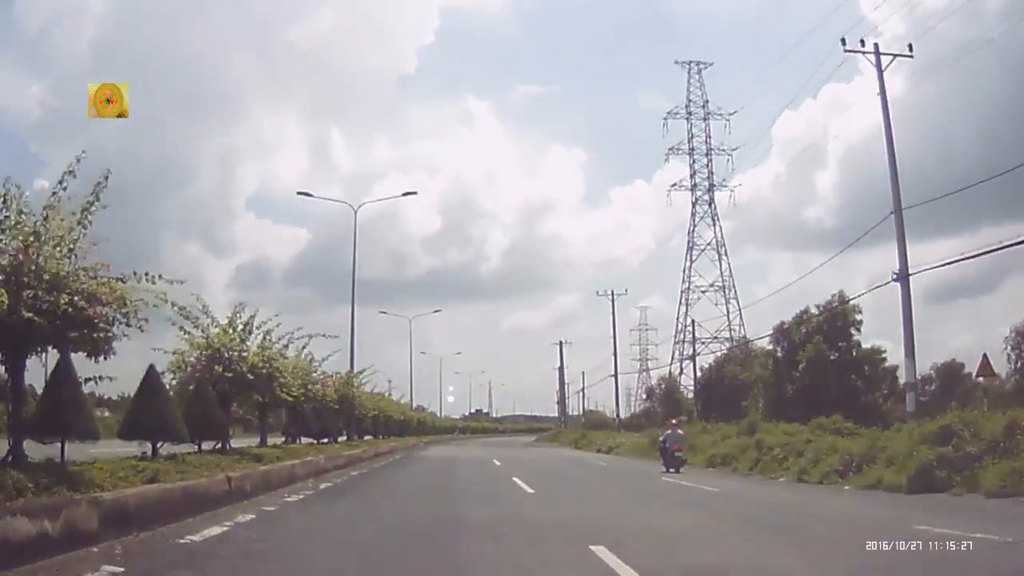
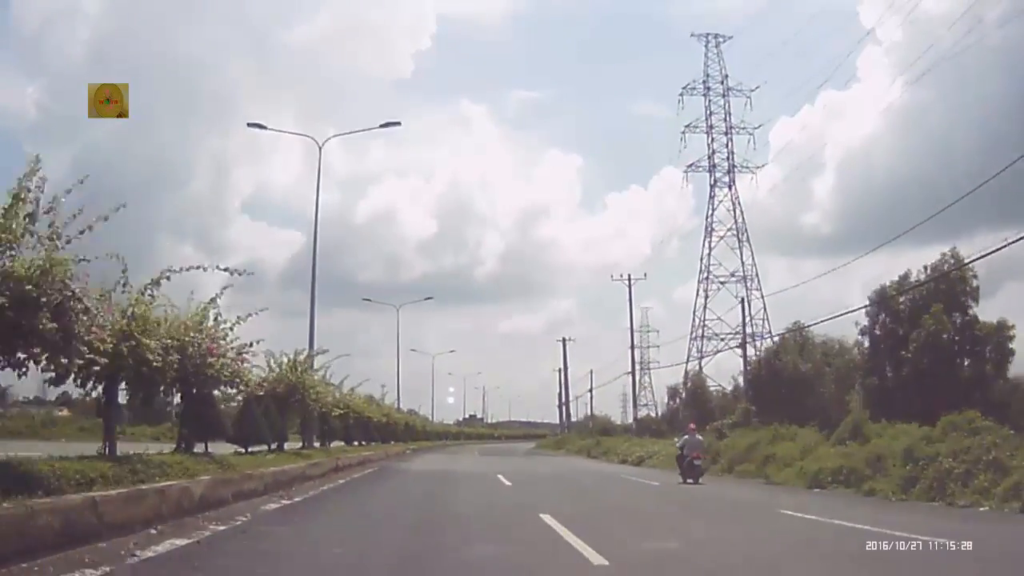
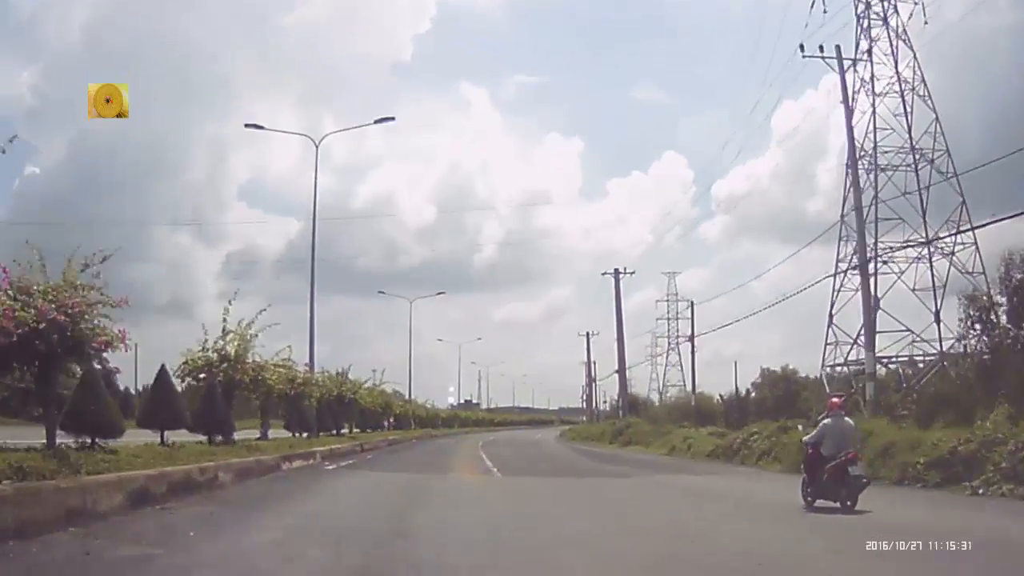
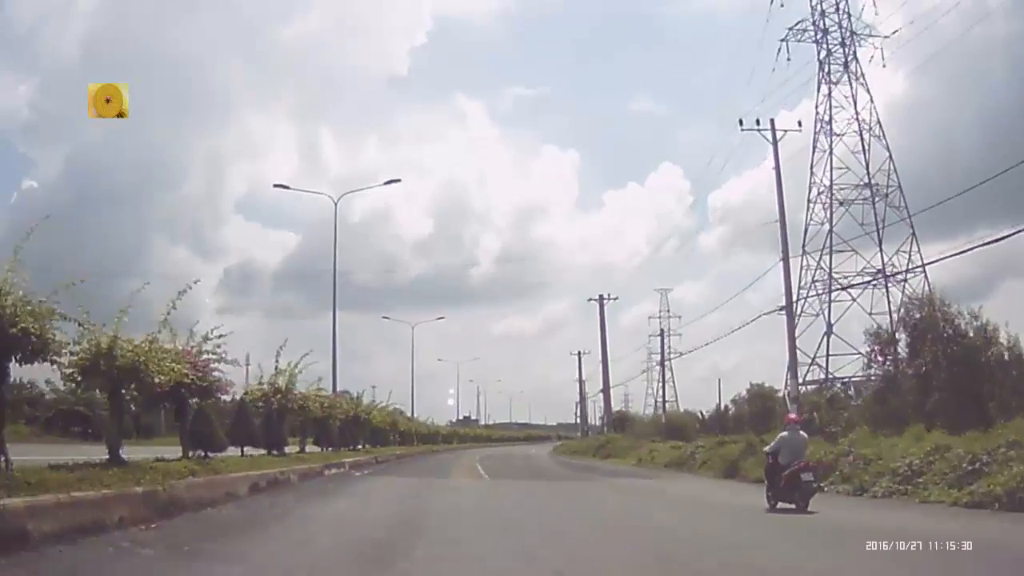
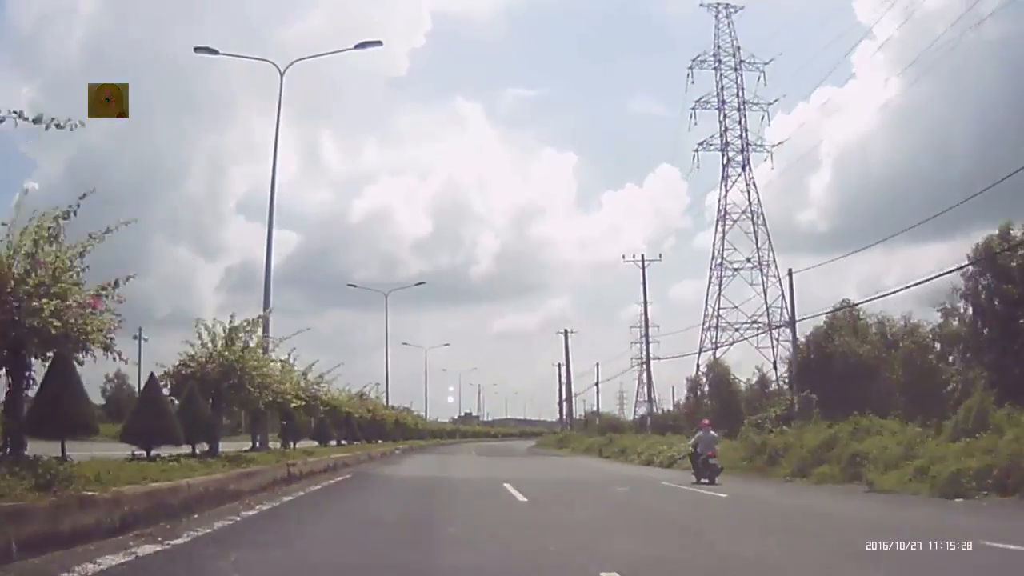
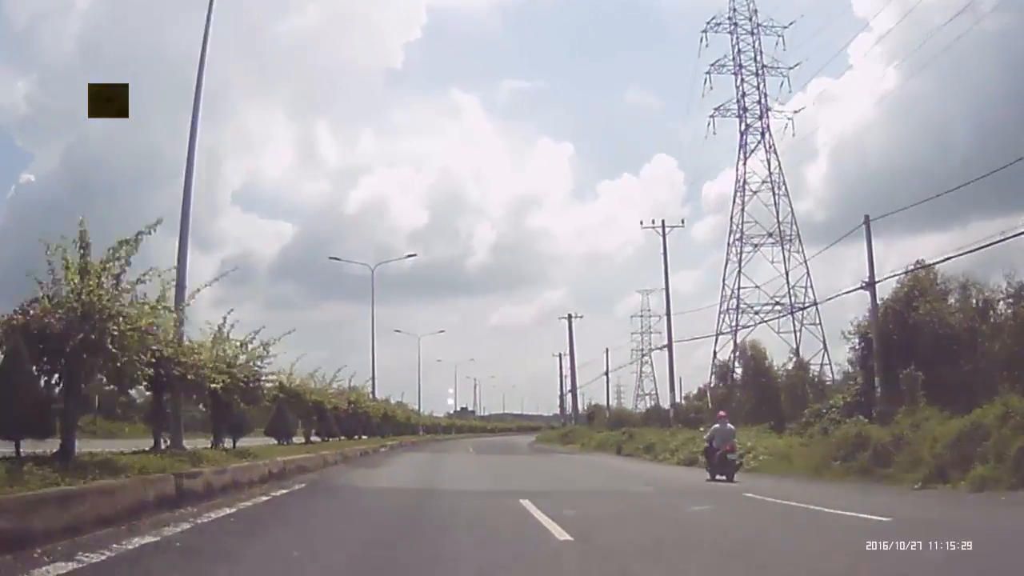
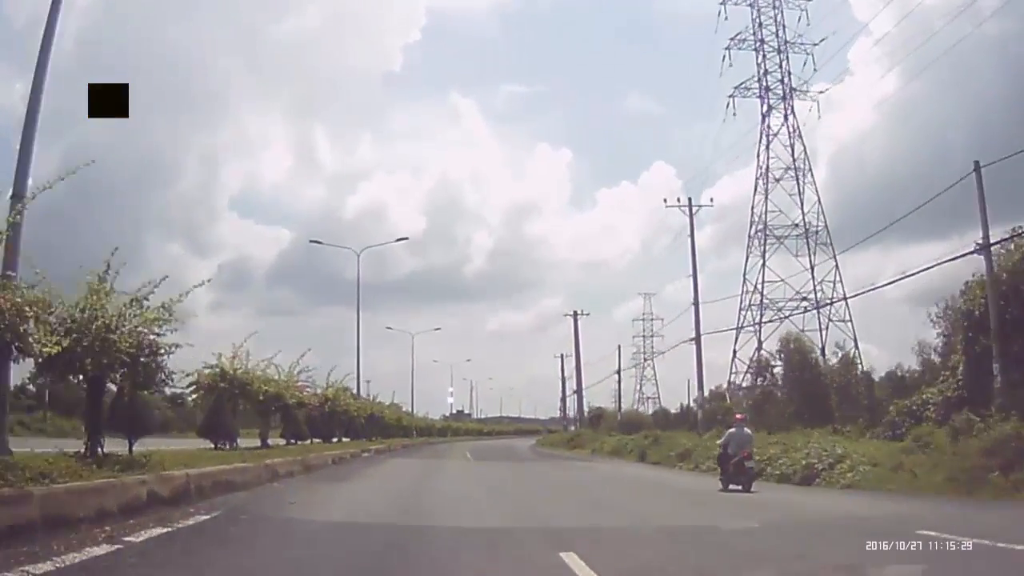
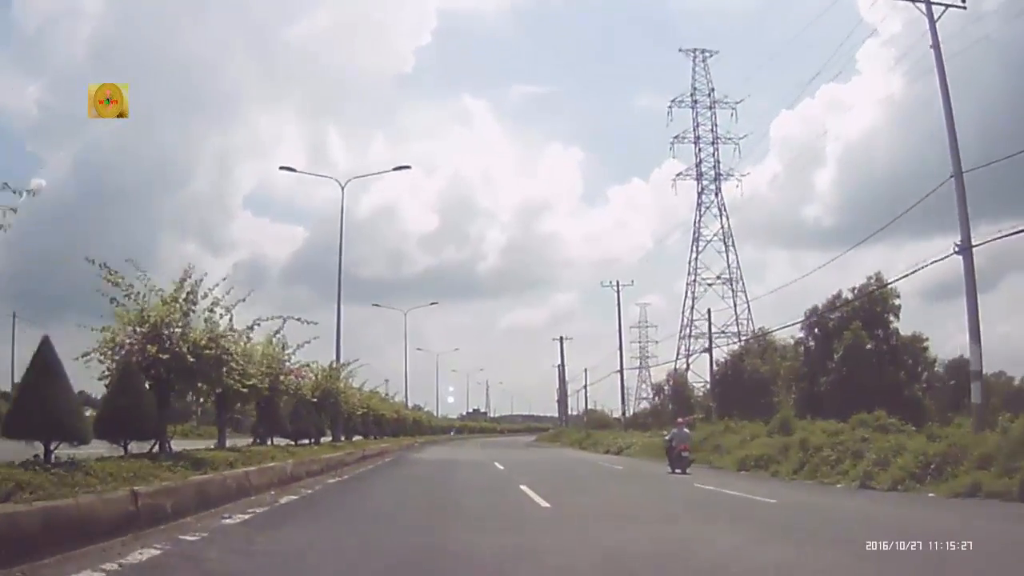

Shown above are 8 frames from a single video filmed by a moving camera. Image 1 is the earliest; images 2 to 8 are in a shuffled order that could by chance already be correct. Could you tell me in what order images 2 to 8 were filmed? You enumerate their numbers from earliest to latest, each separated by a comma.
8, 2, 5, 6, 7, 4, 3
